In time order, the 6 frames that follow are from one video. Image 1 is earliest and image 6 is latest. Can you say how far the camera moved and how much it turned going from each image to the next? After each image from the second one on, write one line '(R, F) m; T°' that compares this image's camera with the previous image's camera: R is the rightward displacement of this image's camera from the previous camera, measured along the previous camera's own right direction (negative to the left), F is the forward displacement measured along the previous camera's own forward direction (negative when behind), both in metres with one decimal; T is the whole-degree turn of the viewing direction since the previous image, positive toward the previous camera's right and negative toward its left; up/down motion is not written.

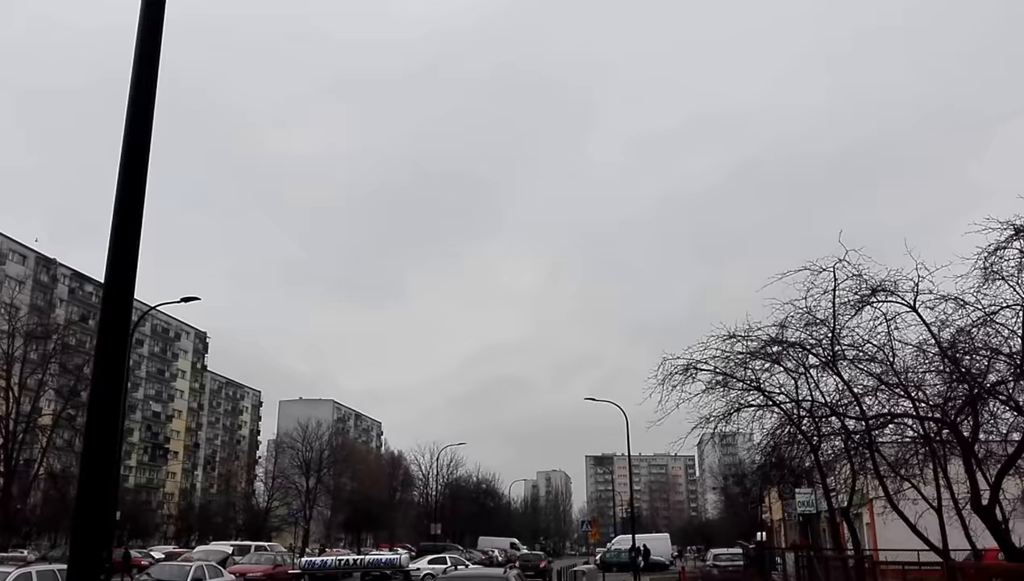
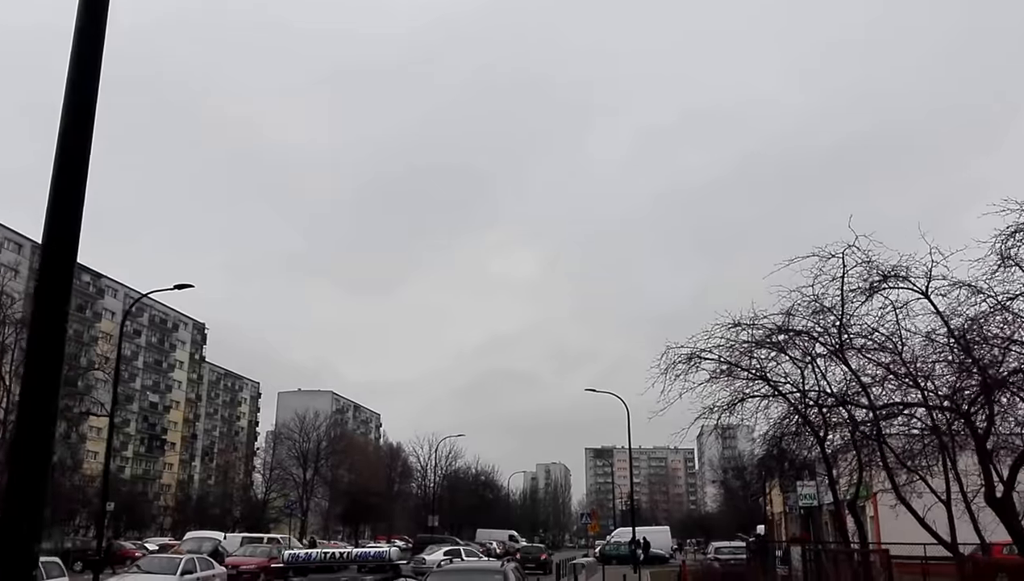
(0.0, +0.5) m; 0°
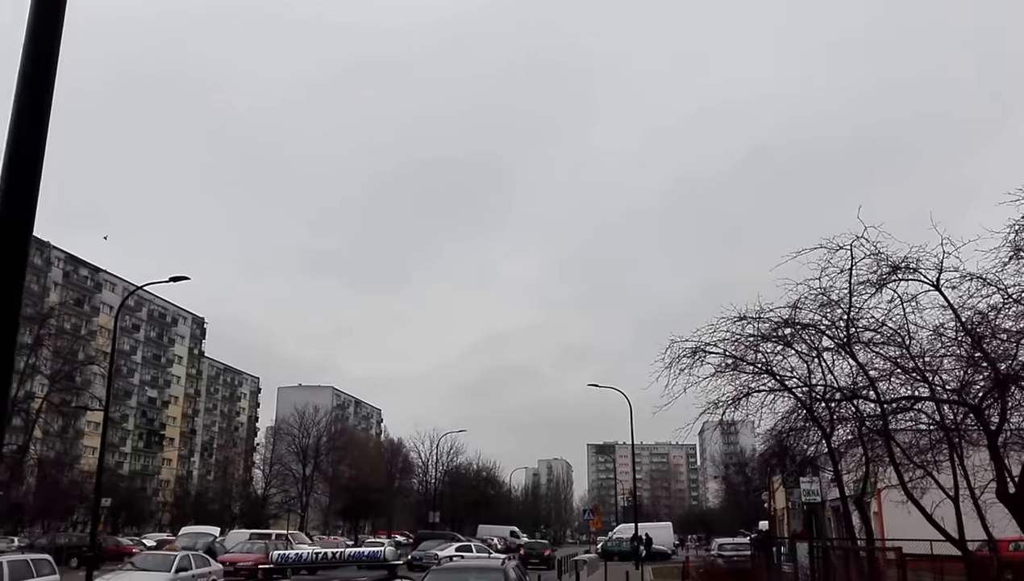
(0.0, +0.3) m; 0°
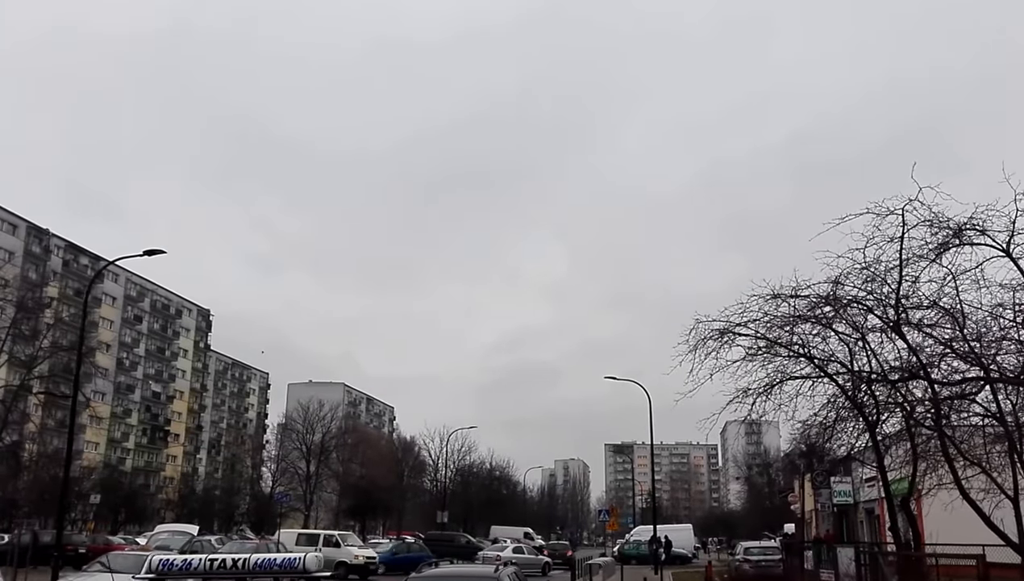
(+0.2, +1.7) m; -1°
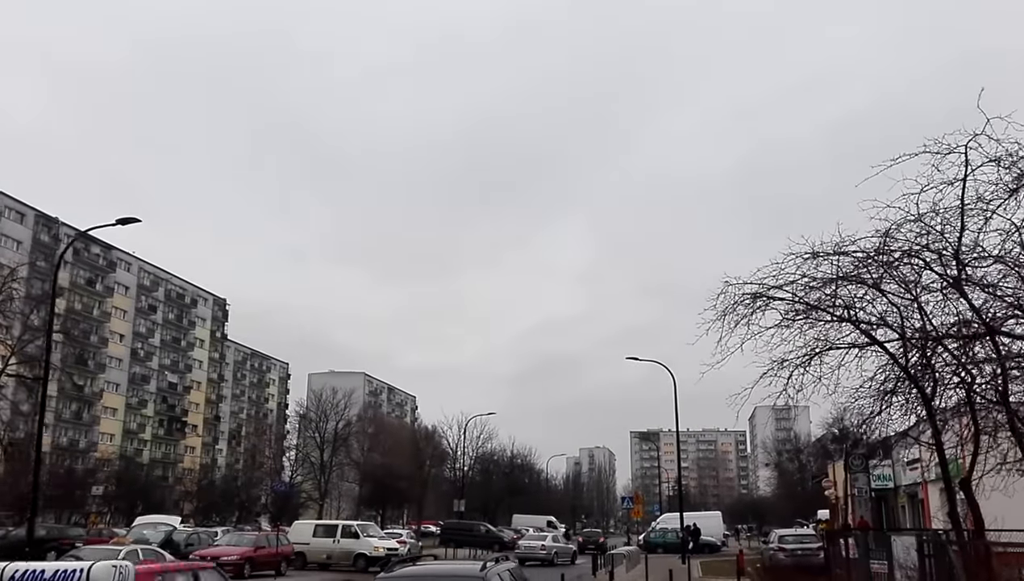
(+0.2, +1.6) m; -2°
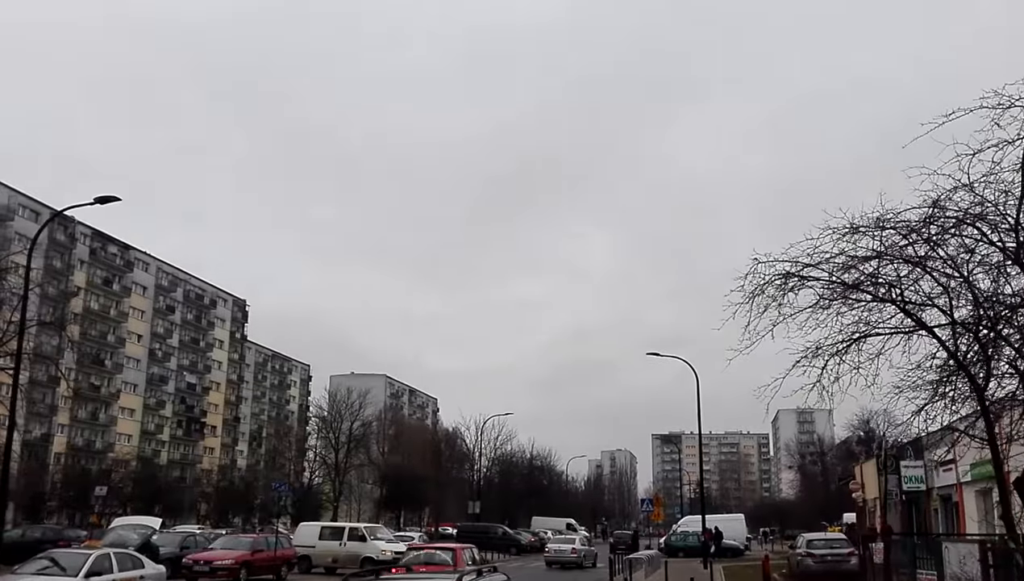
(+0.2, +1.2) m; -1°
